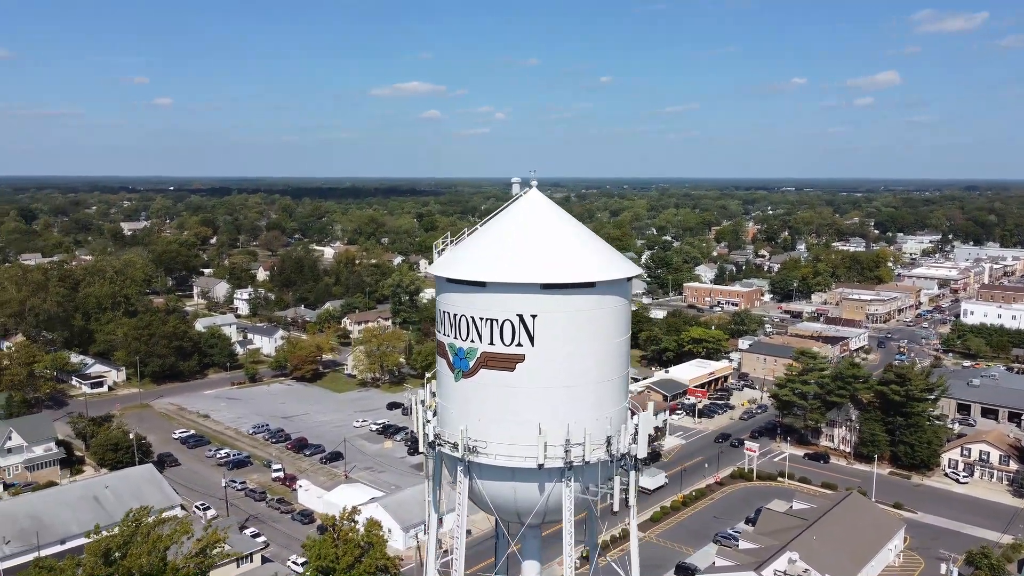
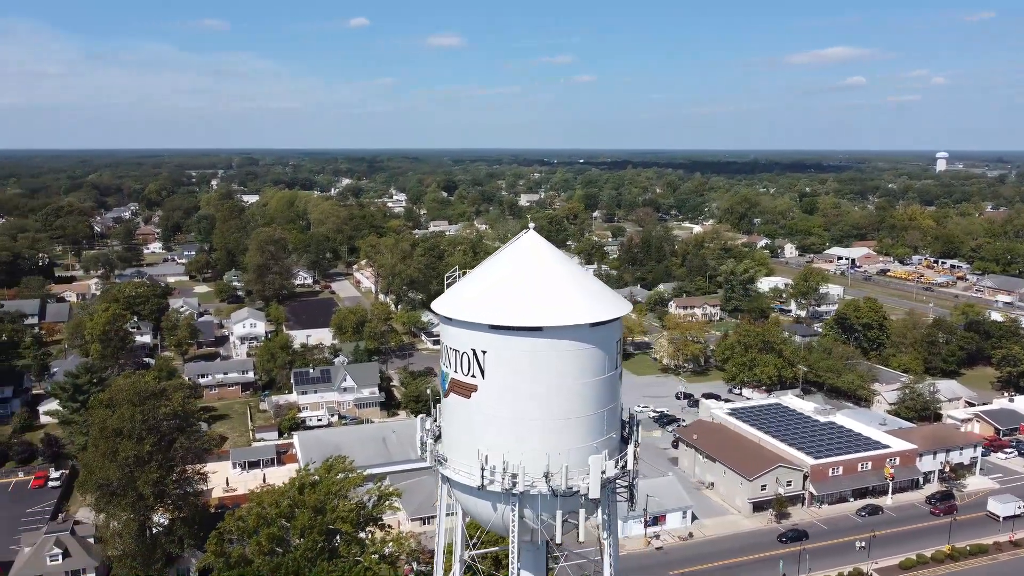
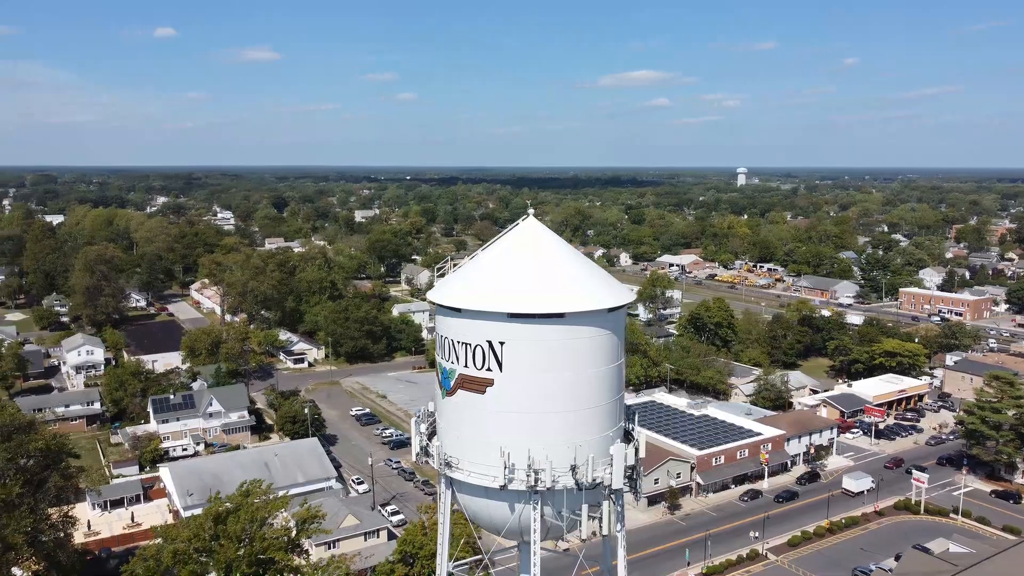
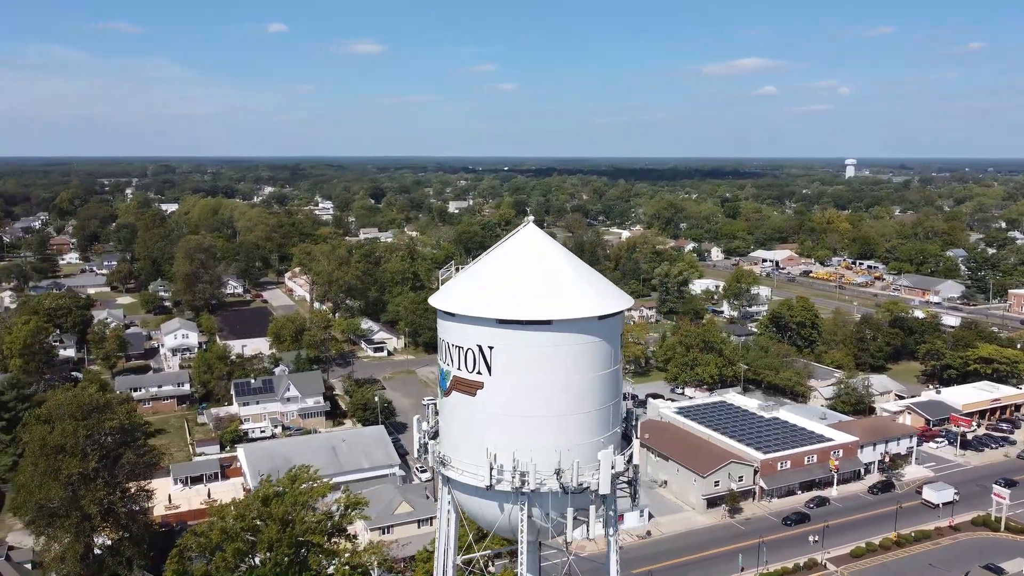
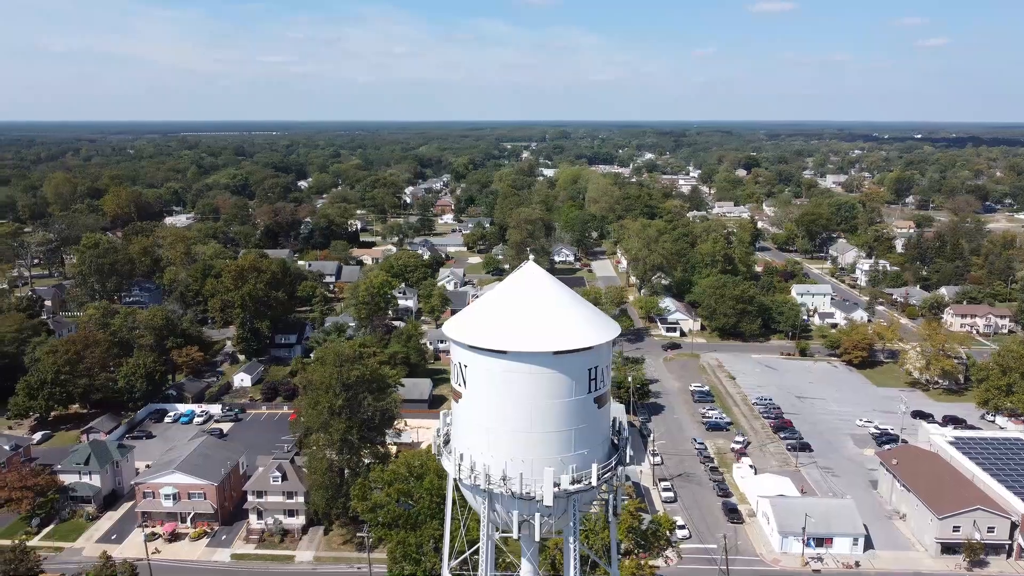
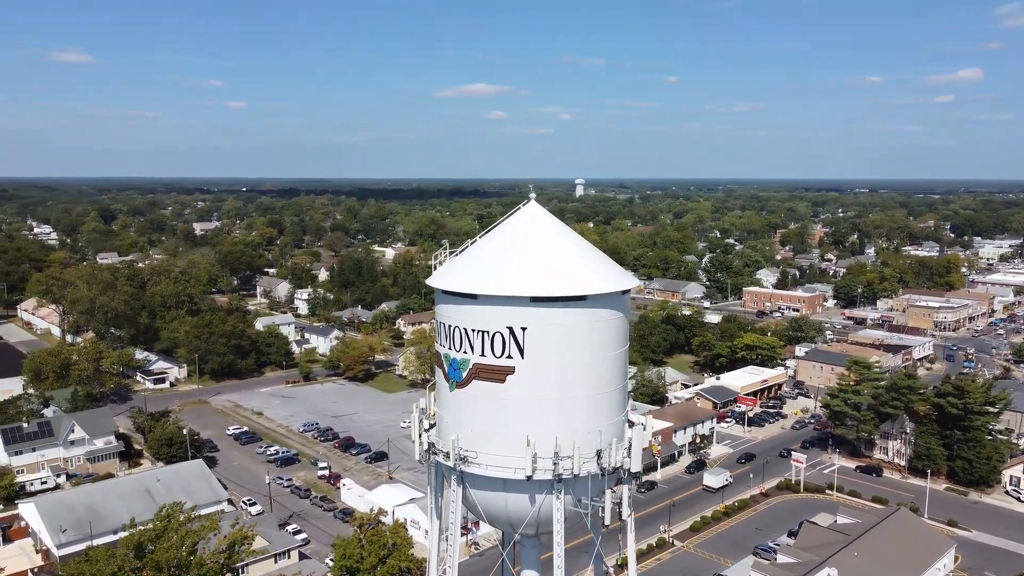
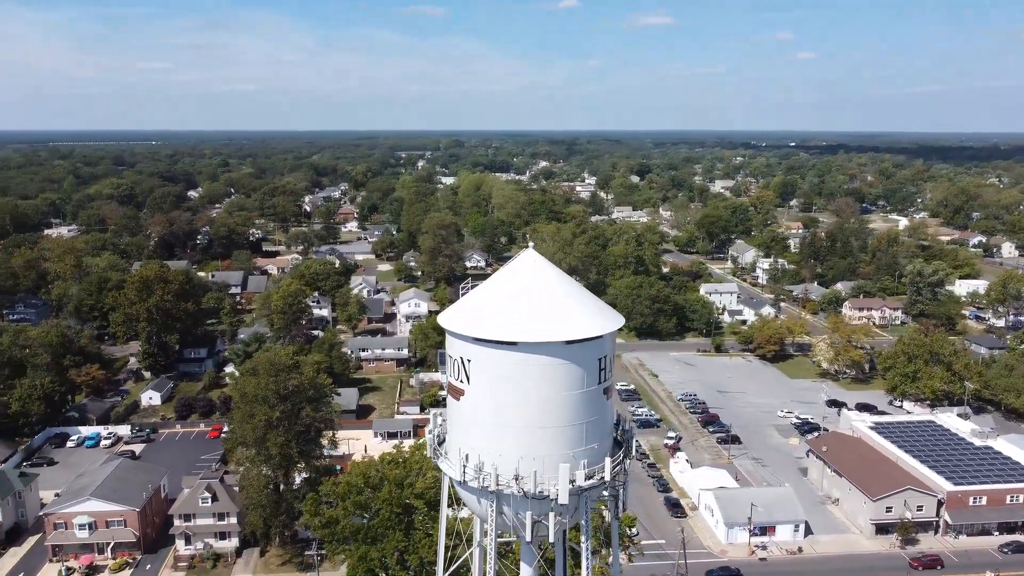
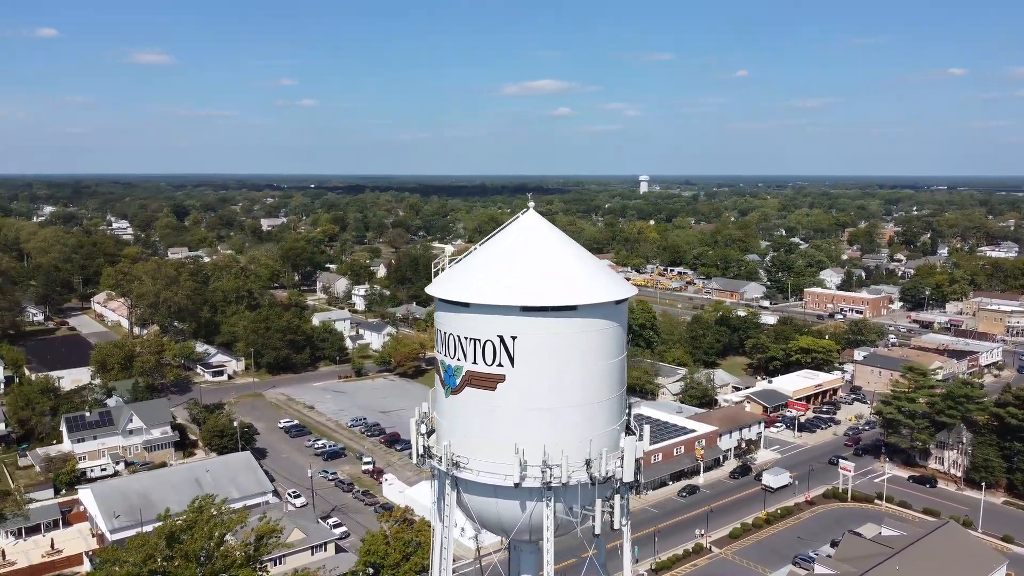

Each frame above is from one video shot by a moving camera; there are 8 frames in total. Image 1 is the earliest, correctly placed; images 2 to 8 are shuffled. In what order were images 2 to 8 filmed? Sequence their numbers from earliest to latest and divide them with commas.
6, 8, 3, 4, 2, 7, 5
